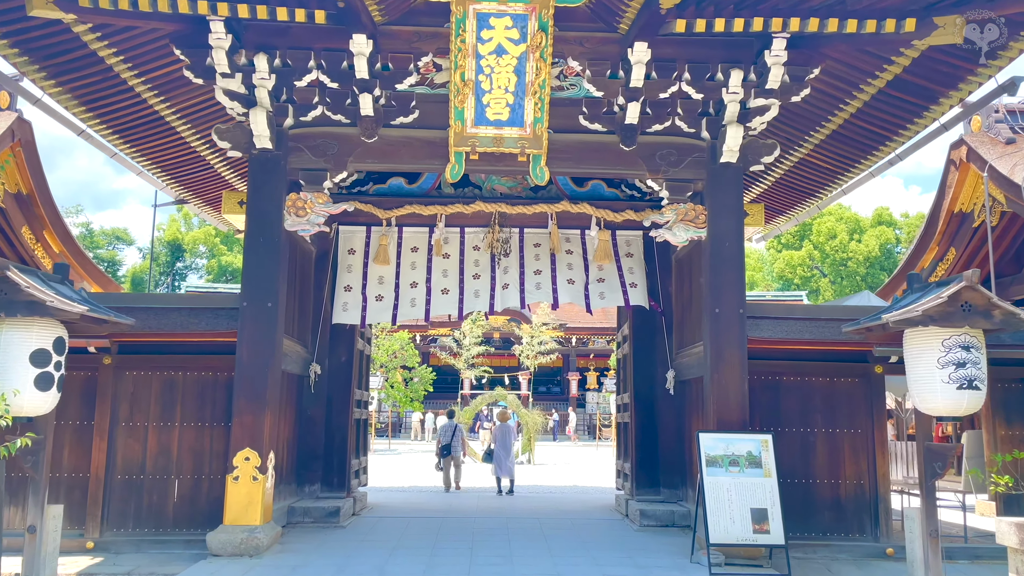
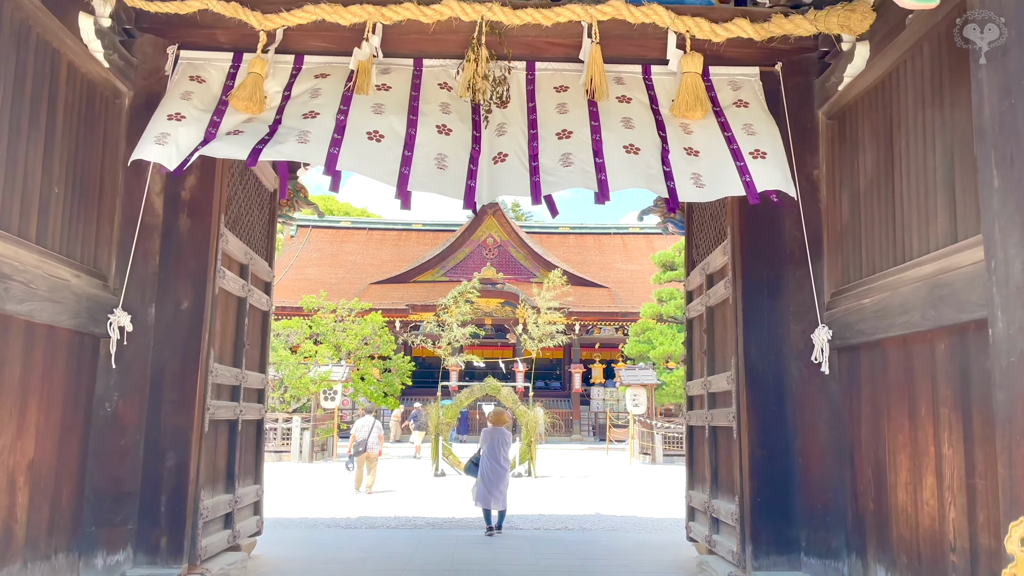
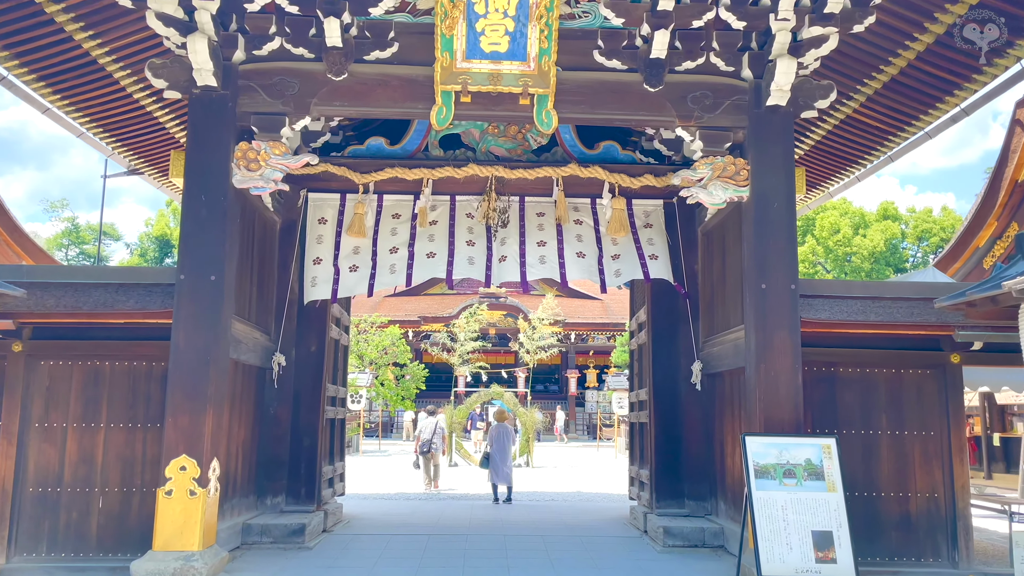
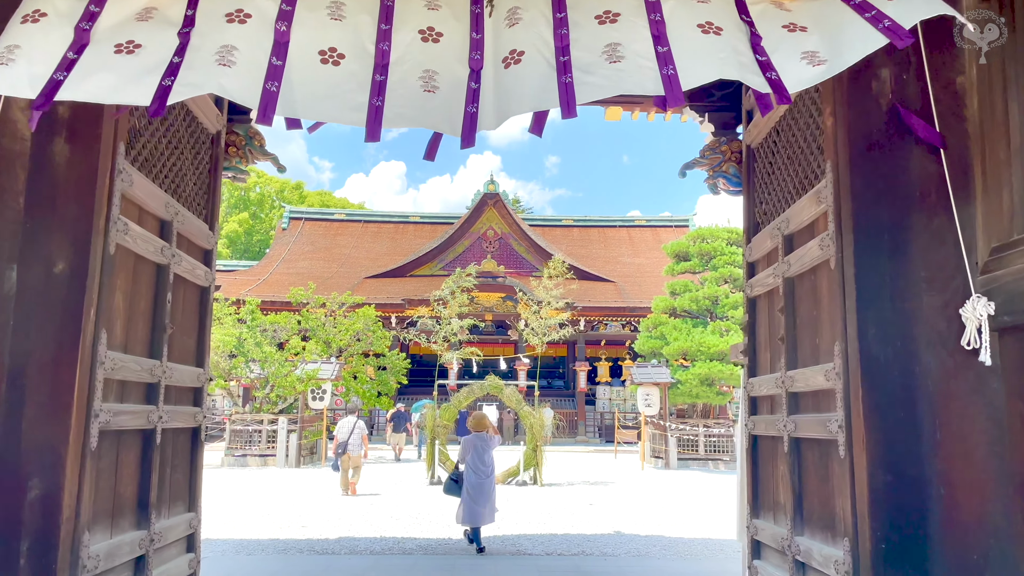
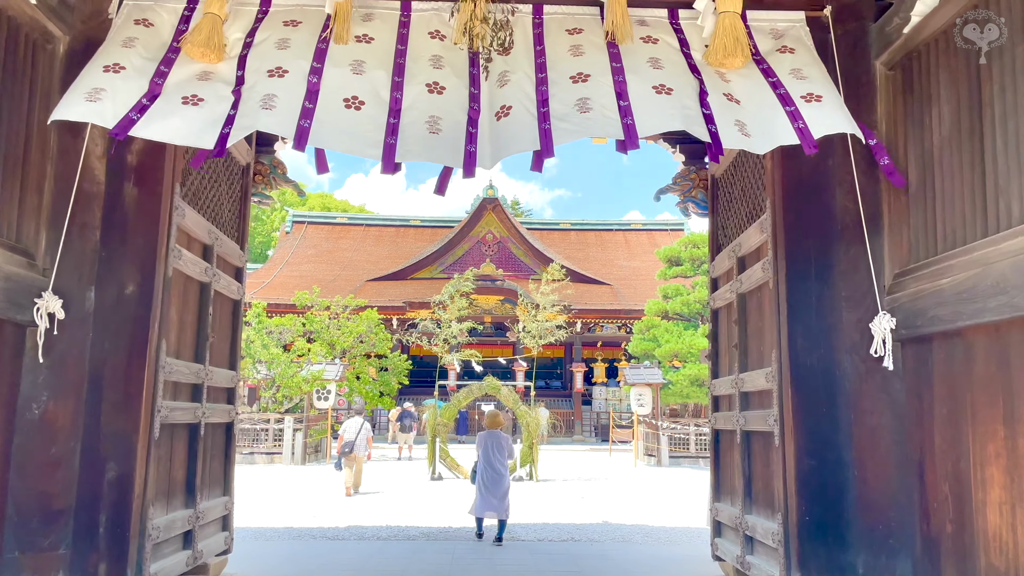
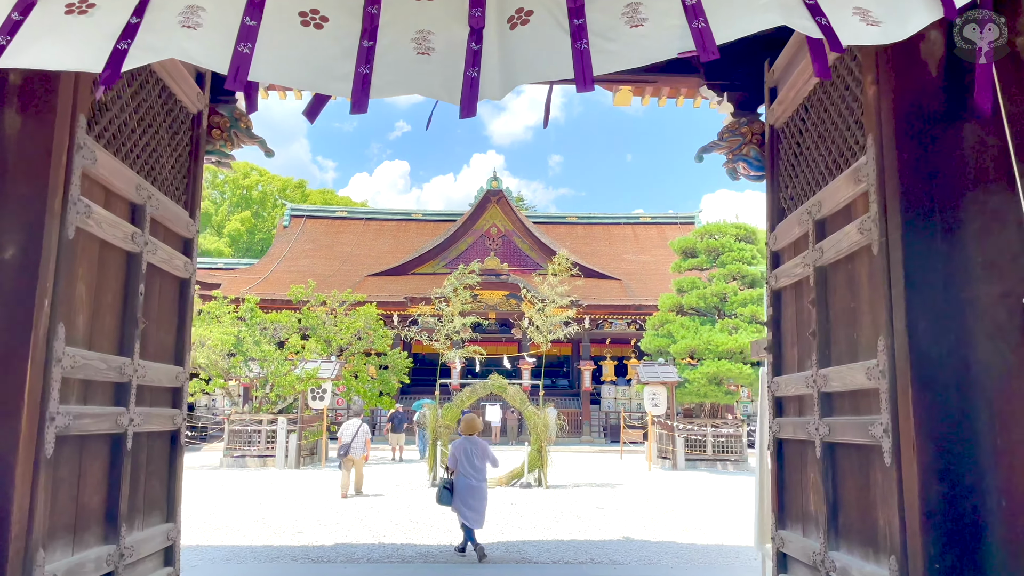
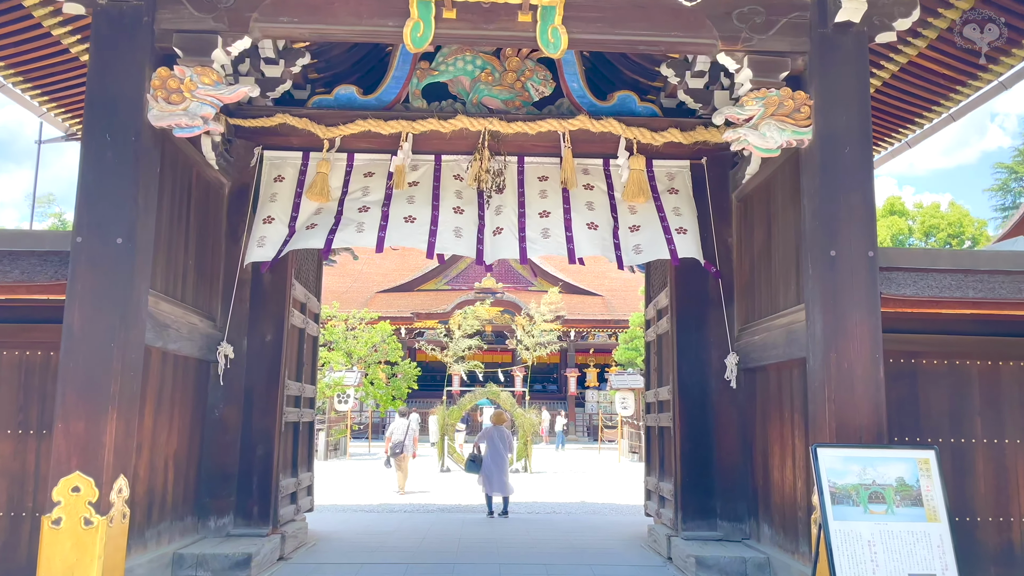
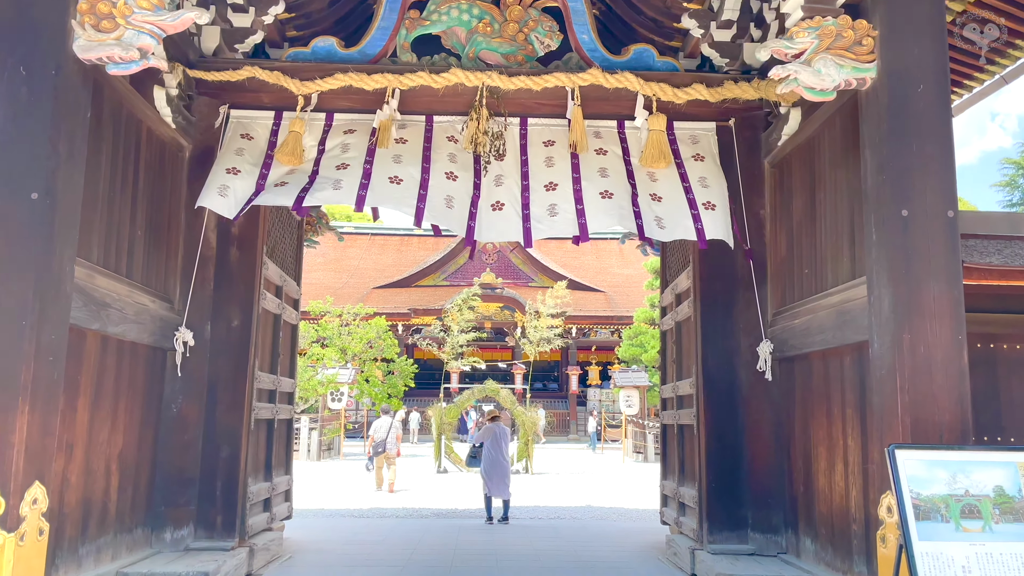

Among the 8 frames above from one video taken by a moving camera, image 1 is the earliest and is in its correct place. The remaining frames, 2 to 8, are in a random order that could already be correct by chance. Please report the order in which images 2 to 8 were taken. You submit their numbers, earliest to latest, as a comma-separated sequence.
3, 7, 8, 2, 5, 4, 6
